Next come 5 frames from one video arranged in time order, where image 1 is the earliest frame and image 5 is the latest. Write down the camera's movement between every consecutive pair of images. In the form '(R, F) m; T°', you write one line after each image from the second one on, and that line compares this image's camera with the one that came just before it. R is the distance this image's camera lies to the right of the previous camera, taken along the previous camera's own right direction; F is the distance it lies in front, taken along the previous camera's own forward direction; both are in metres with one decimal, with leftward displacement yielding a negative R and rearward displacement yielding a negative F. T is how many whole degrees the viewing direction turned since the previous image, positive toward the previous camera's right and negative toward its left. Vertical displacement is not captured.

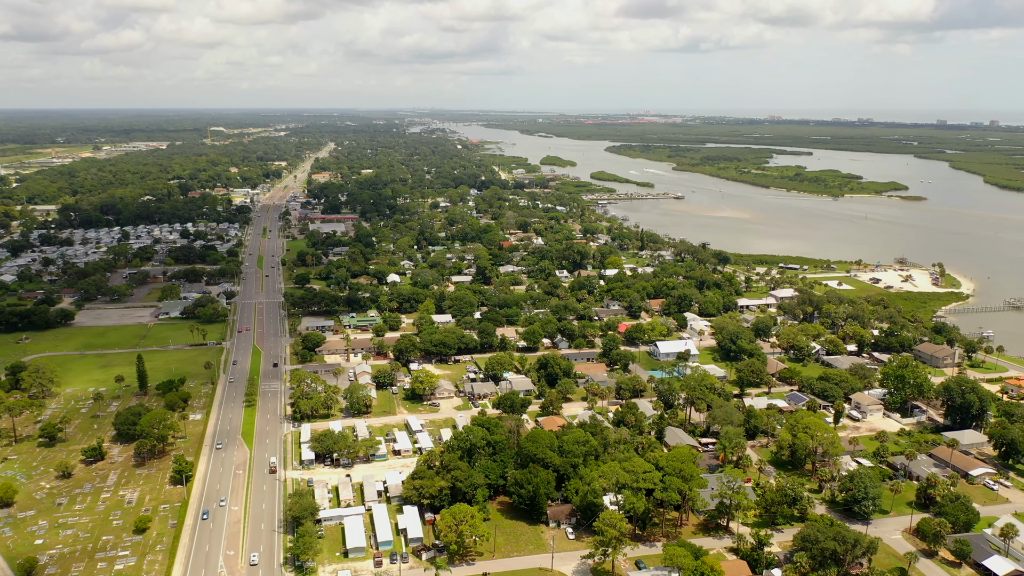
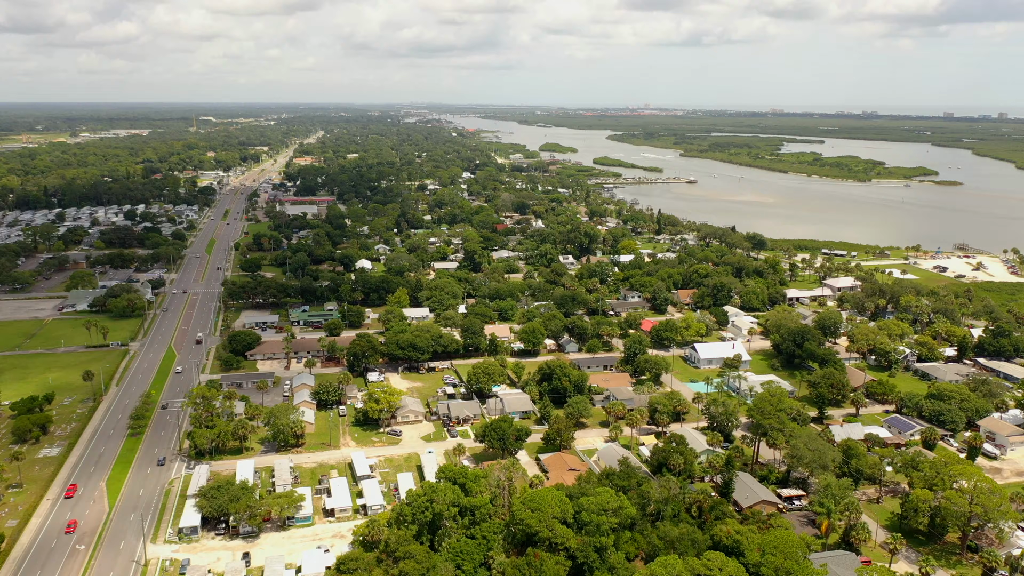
(+0.3, +14.7) m; 0°
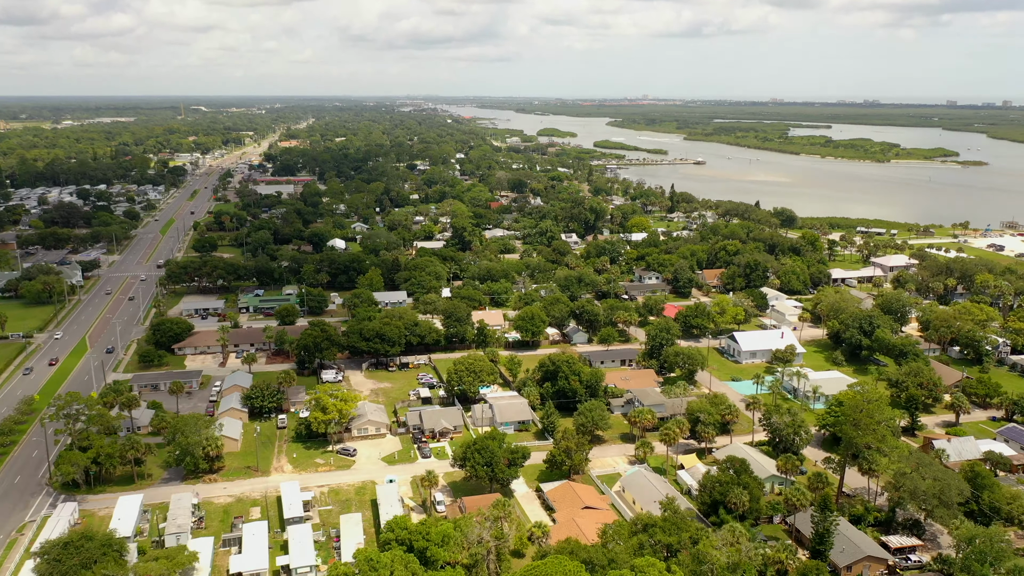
(+0.2, +9.3) m; 0°
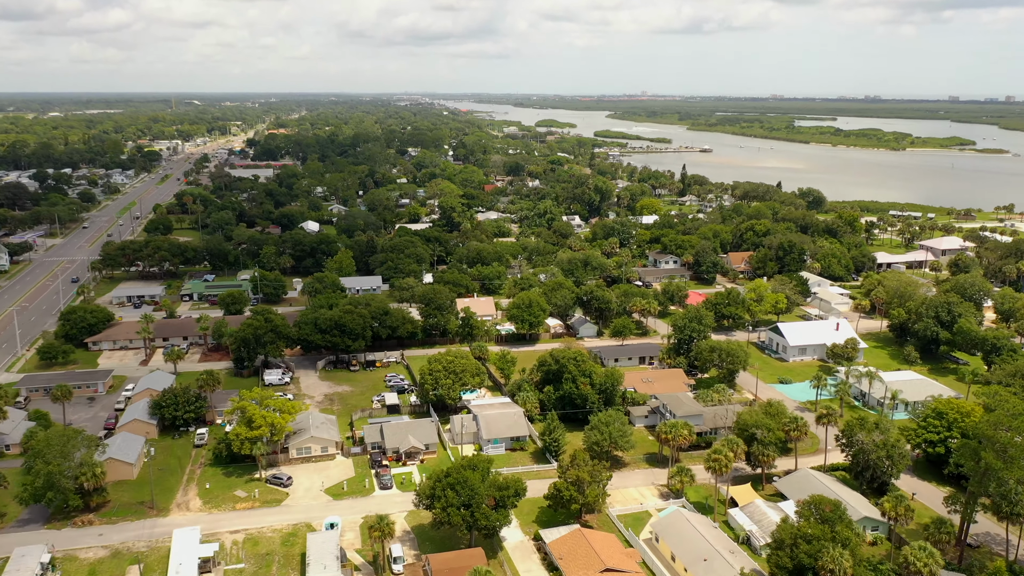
(+0.2, +7.0) m; 0°
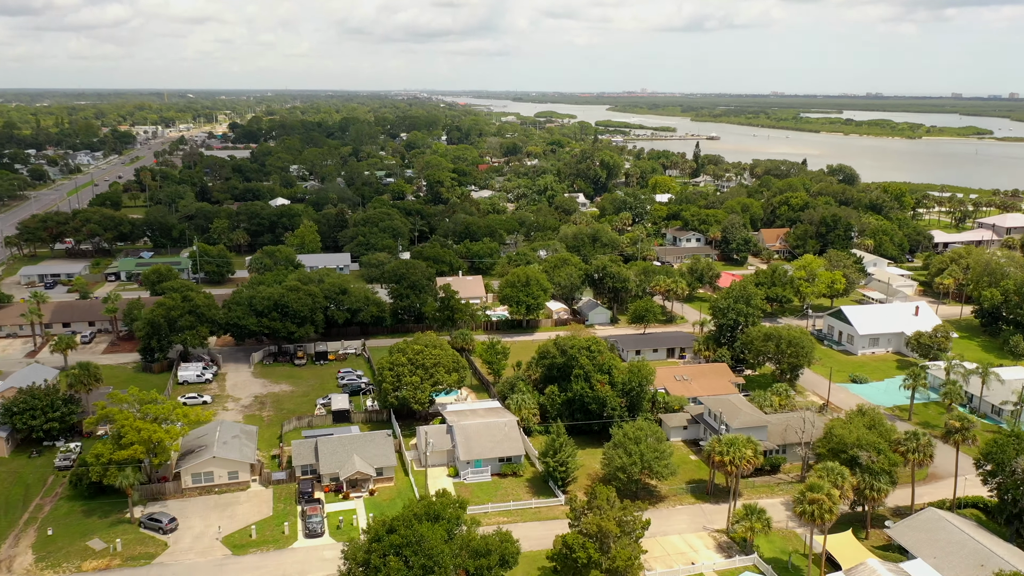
(+0.2, +6.4) m; 0°
